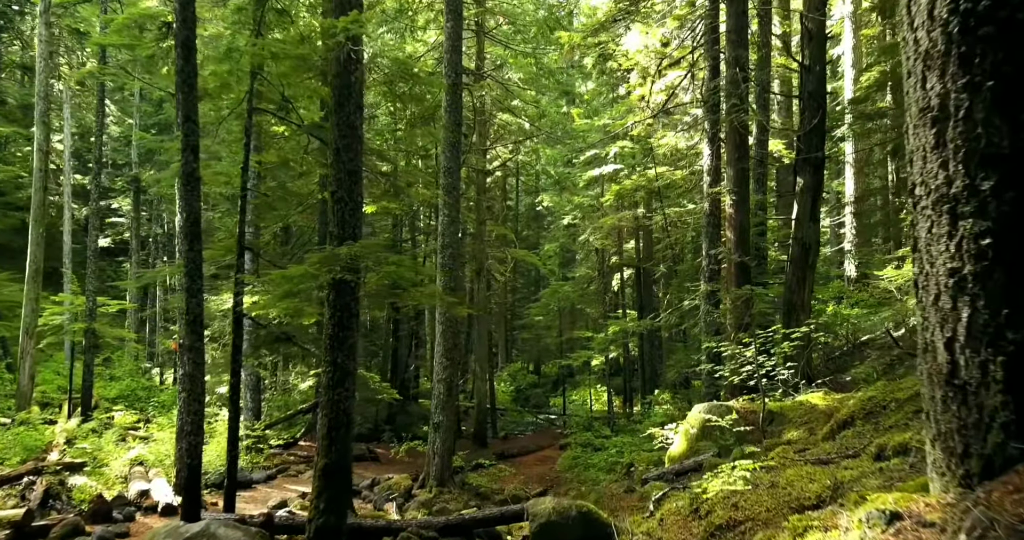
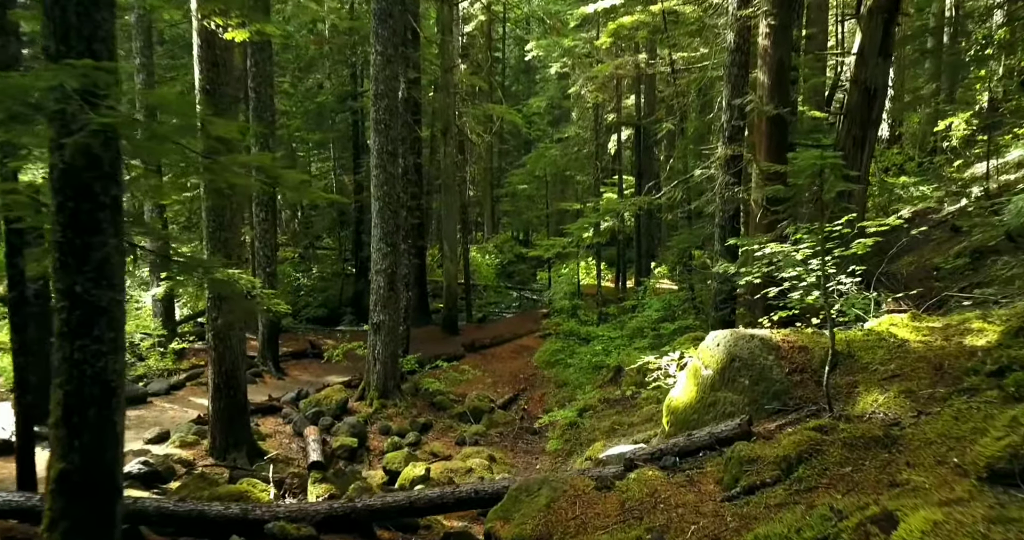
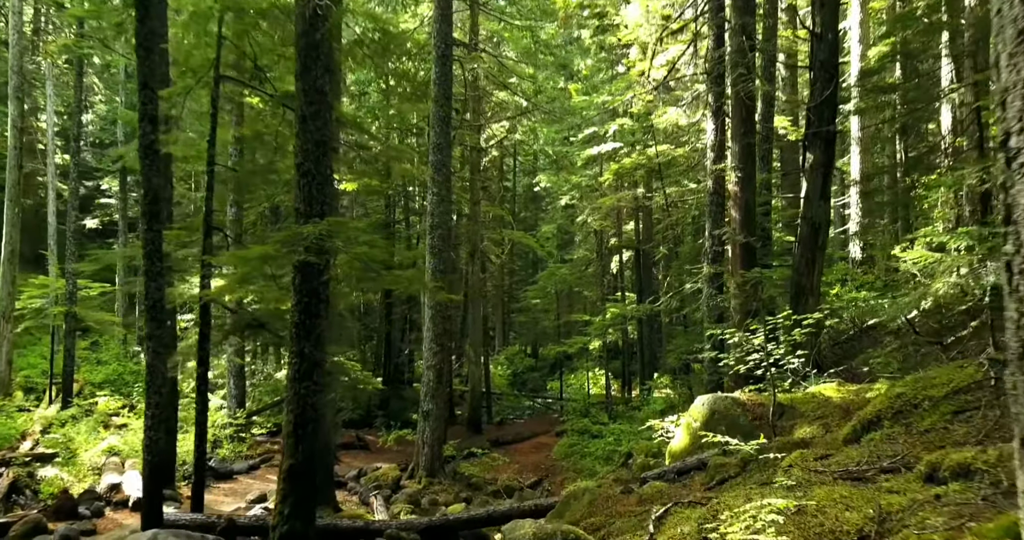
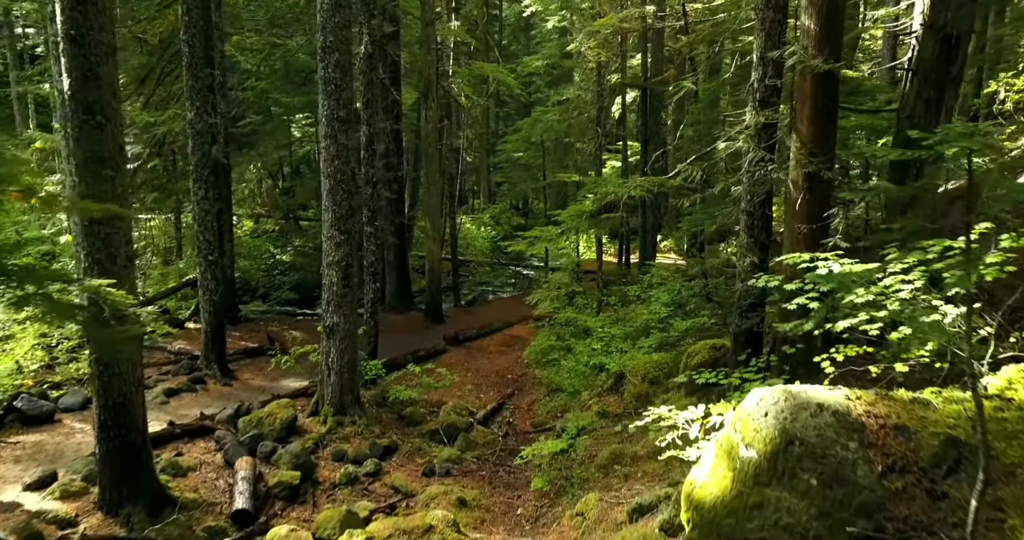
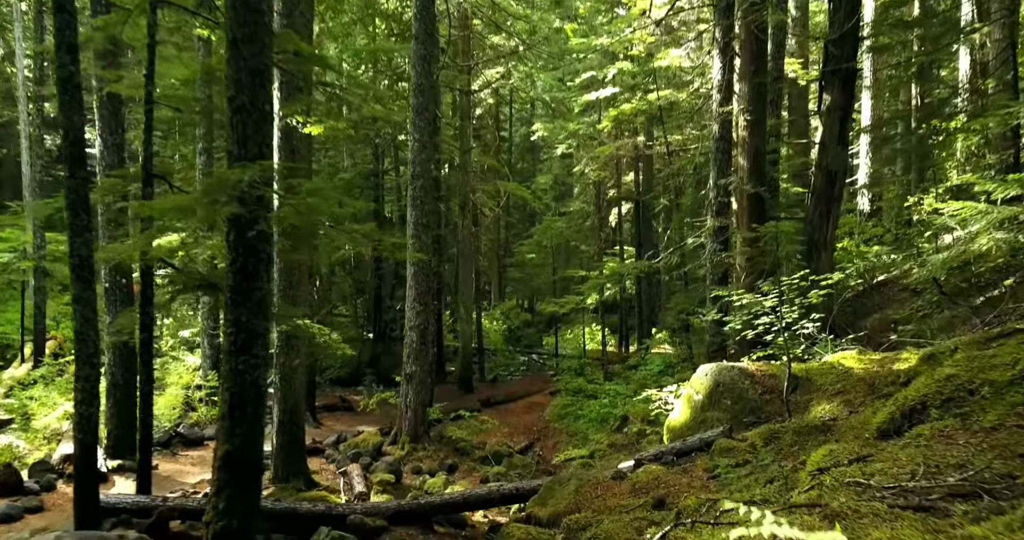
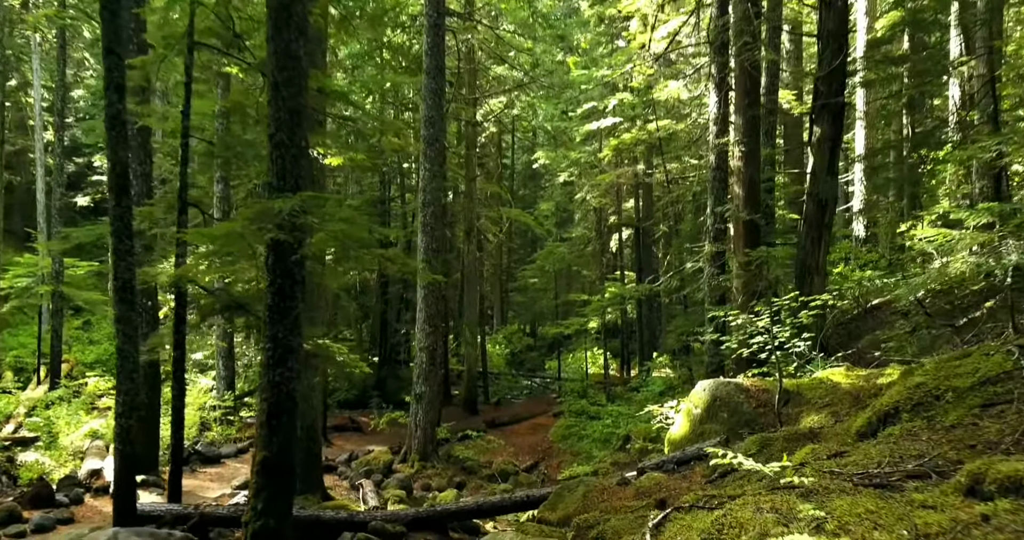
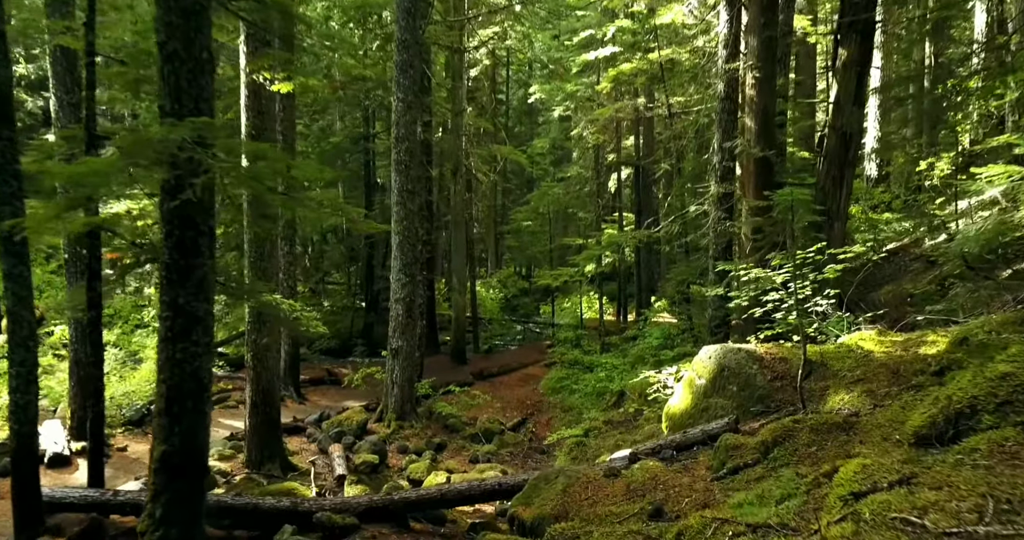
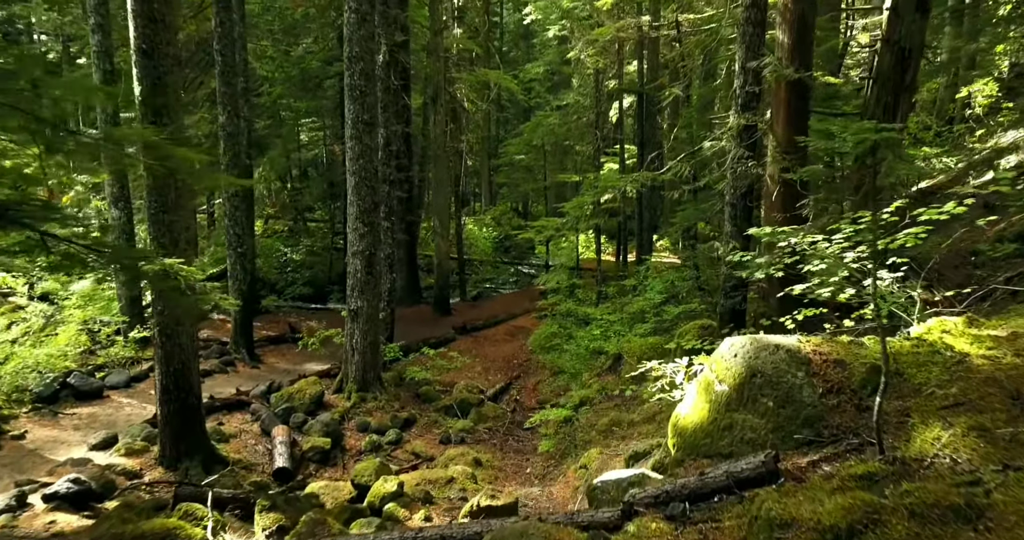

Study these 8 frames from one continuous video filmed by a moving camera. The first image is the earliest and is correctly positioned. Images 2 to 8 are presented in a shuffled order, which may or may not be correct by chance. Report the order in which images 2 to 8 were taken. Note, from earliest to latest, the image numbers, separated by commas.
3, 6, 5, 7, 2, 8, 4
